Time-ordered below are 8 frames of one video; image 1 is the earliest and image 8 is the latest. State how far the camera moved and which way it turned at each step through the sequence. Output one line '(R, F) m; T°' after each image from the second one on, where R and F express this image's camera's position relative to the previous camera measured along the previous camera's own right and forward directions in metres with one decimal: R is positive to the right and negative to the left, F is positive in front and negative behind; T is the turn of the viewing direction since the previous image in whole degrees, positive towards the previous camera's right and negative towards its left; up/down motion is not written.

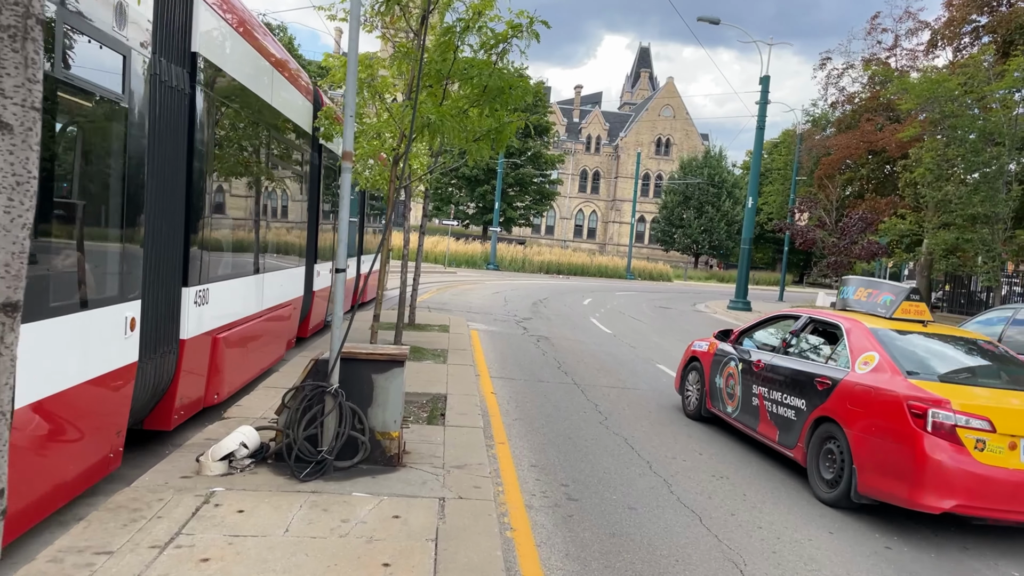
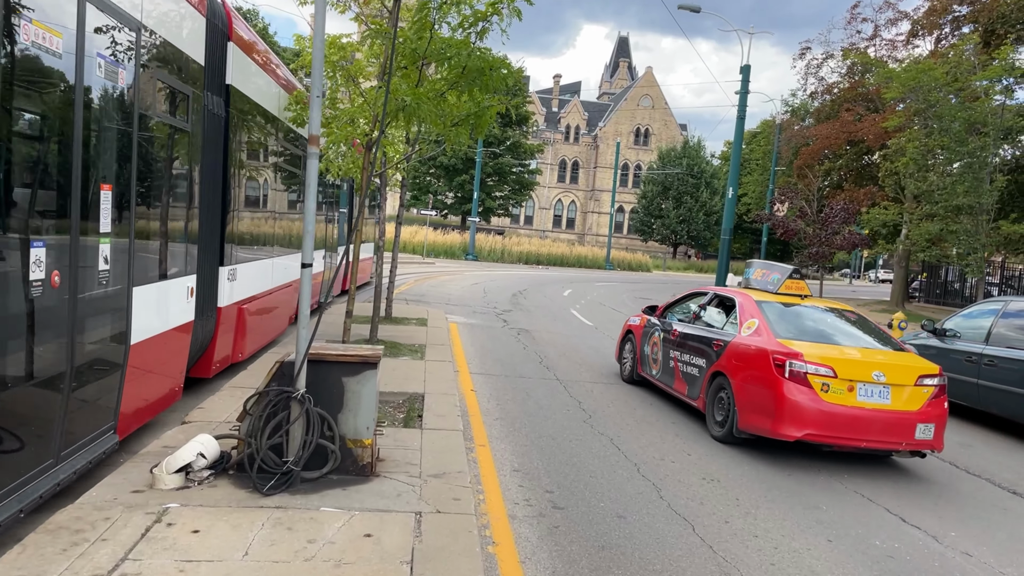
(0.0, +0.3) m; +2°
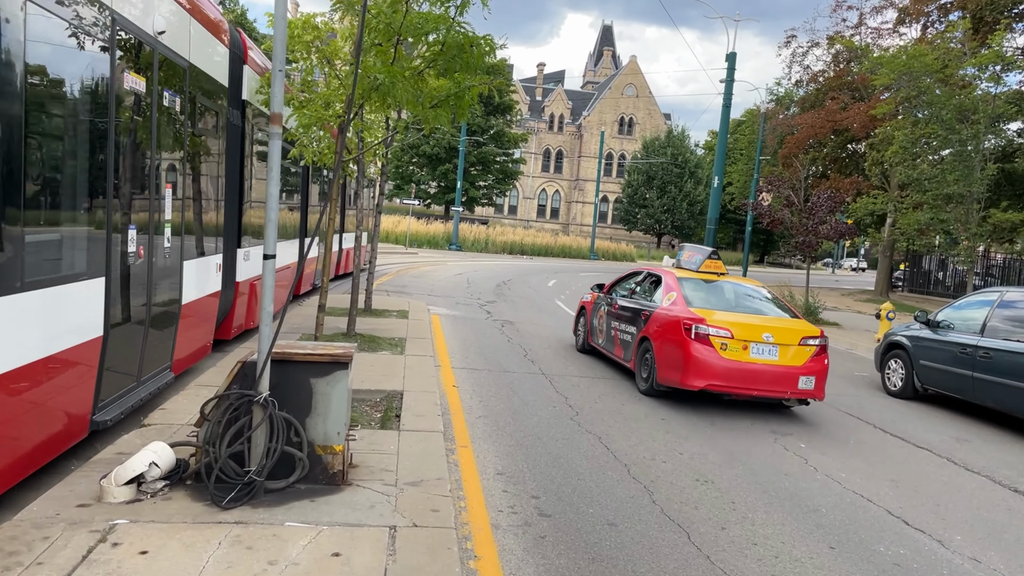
(0.0, +0.3) m; +1°
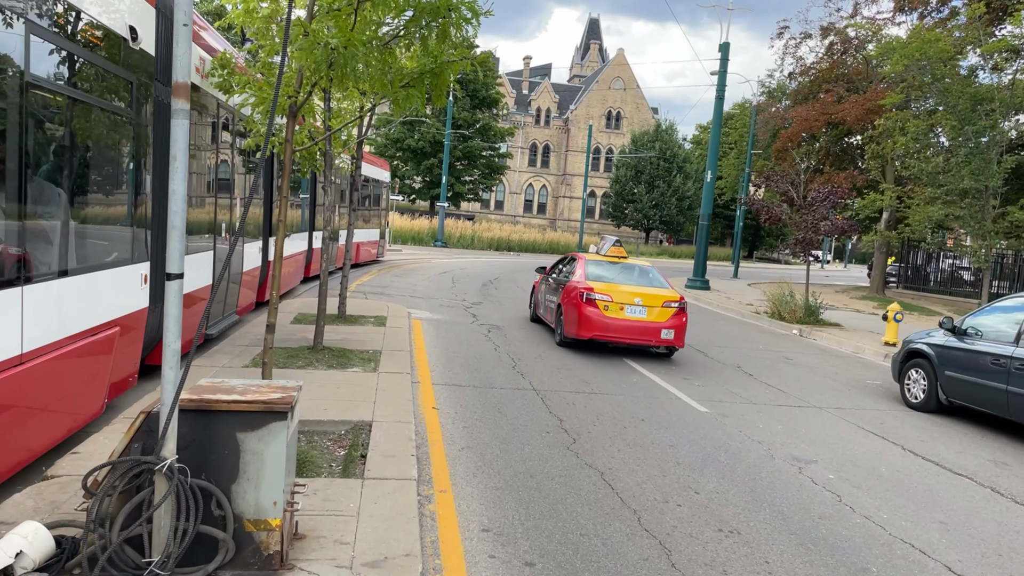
(0.0, +0.9) m; +1°
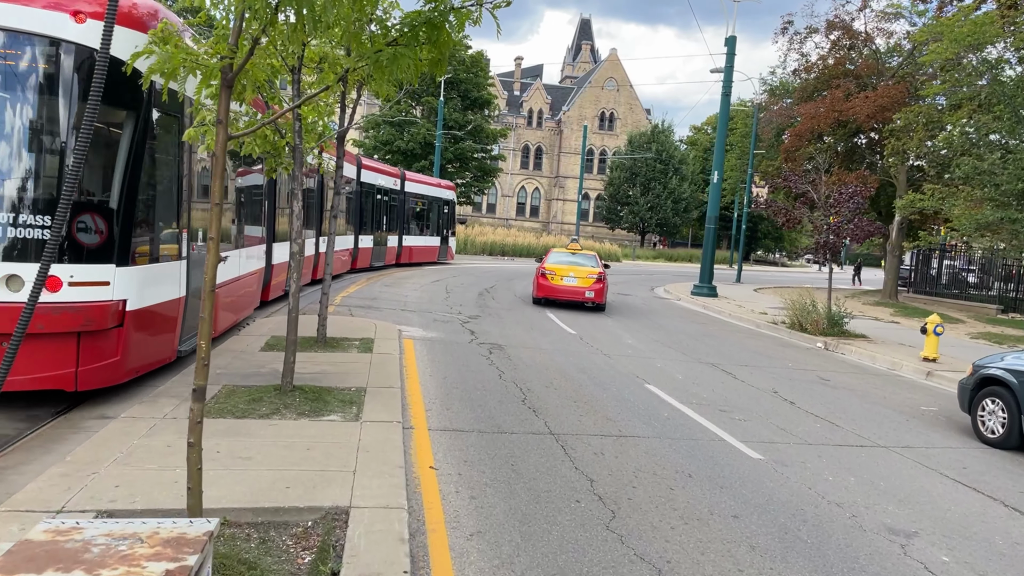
(-0.2, +1.4) m; +1°
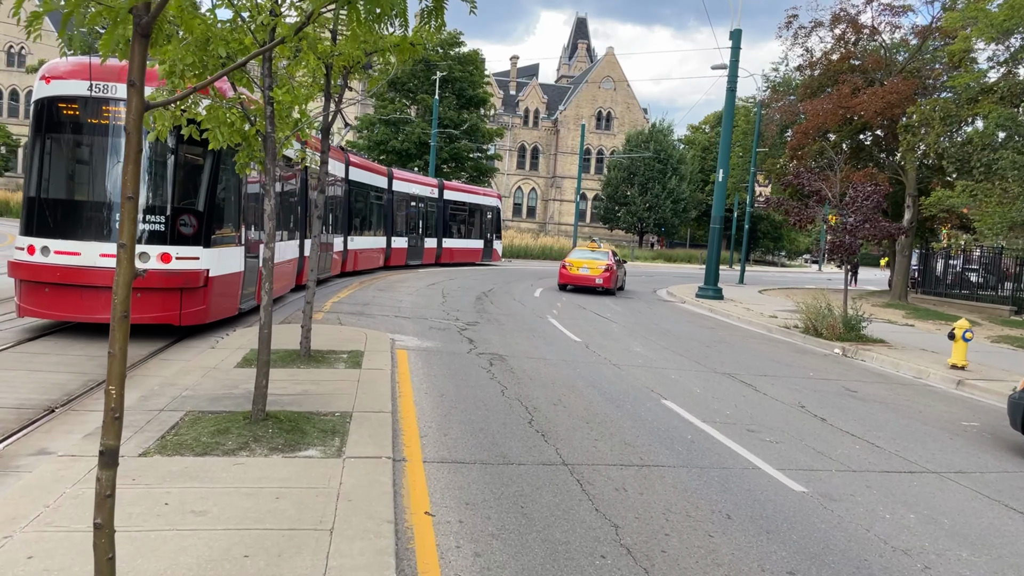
(-0.1, +0.9) m; 0°
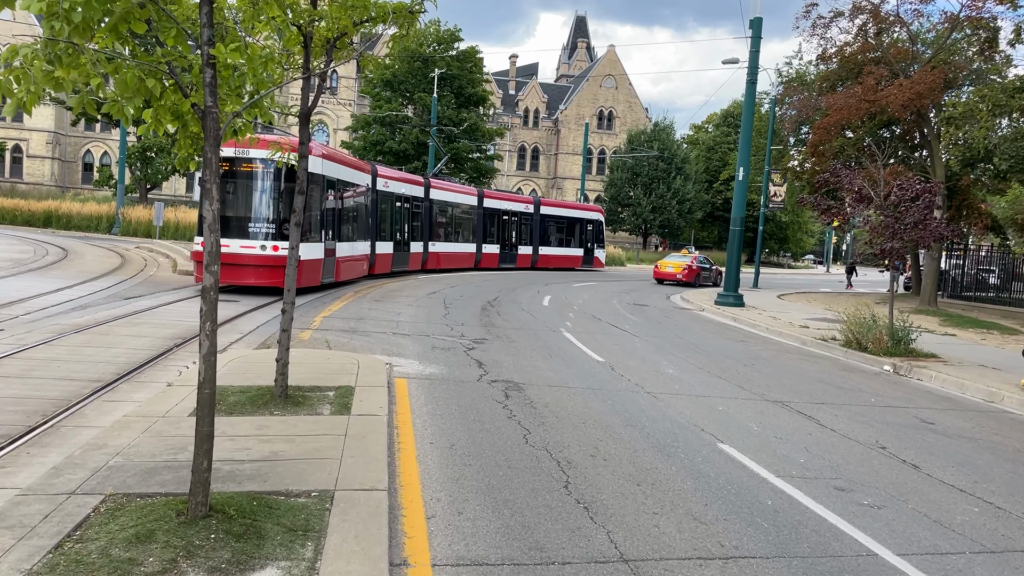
(-0.2, +1.6) m; 0°
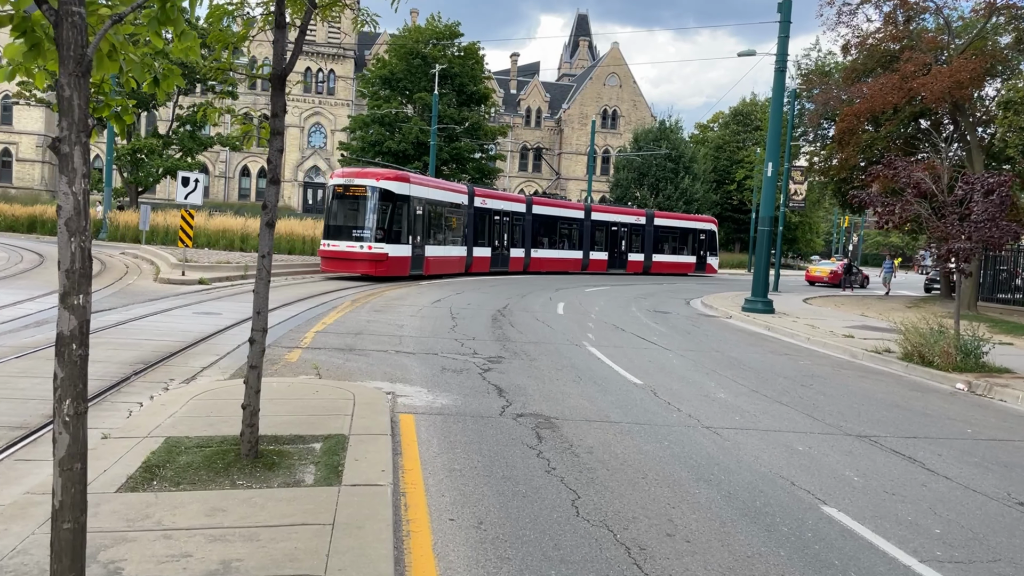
(-0.3, +1.7) m; 0°
